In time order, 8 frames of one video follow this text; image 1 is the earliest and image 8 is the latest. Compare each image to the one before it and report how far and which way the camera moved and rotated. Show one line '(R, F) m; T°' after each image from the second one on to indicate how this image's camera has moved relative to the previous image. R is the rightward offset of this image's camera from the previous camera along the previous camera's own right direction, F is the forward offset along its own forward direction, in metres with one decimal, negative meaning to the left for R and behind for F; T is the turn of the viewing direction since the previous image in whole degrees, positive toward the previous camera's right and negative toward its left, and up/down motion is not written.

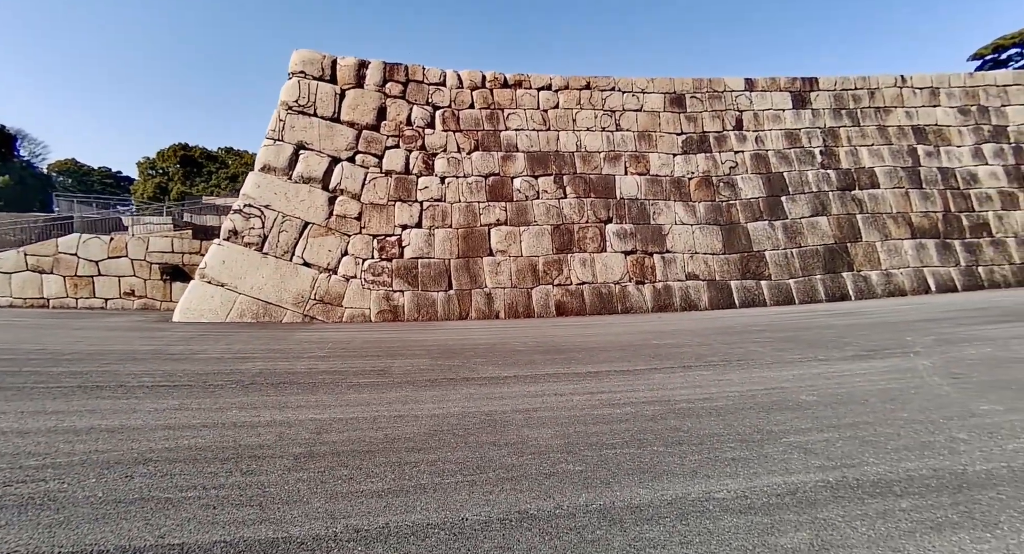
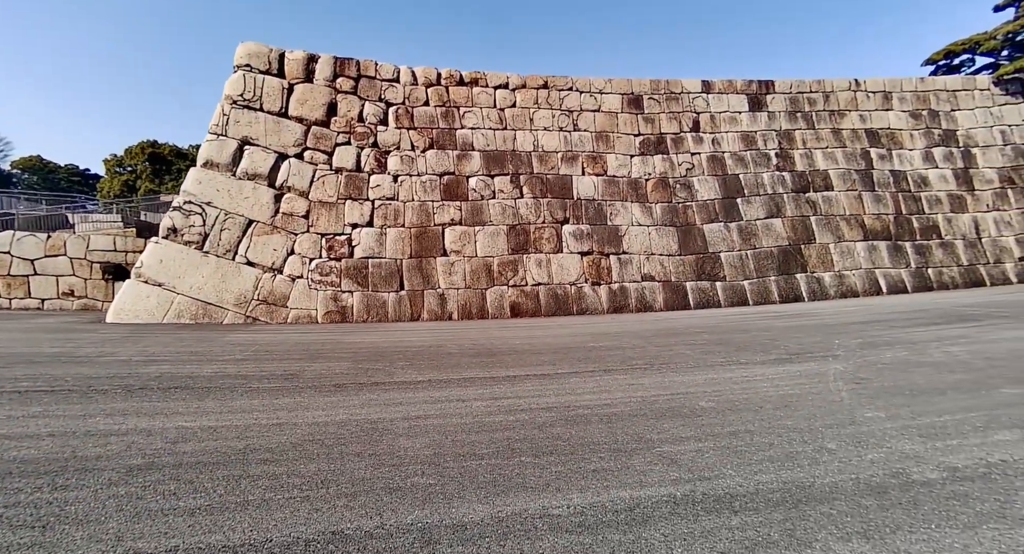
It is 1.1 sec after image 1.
(+0.4, 0.0) m; +2°
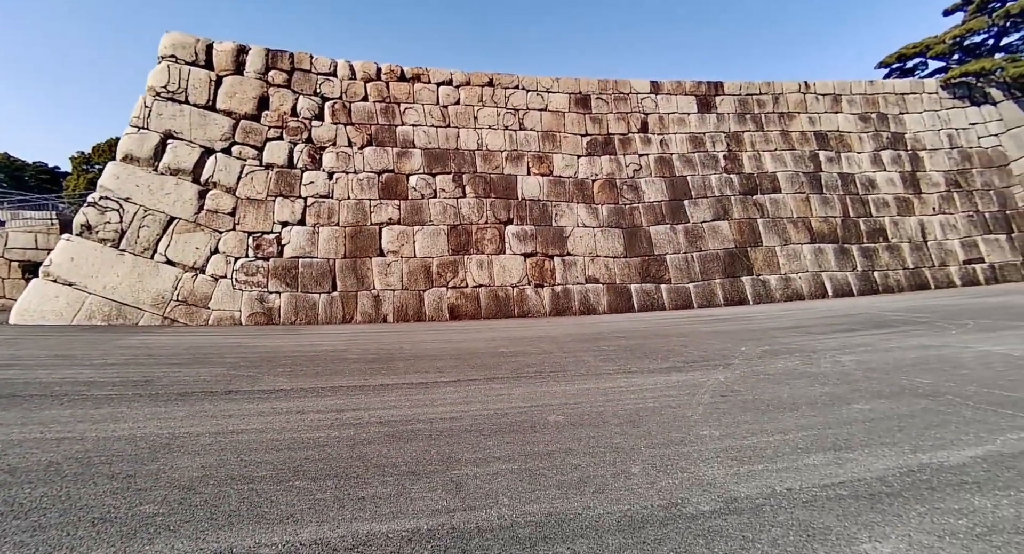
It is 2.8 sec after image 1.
(+0.7, +0.1) m; +1°
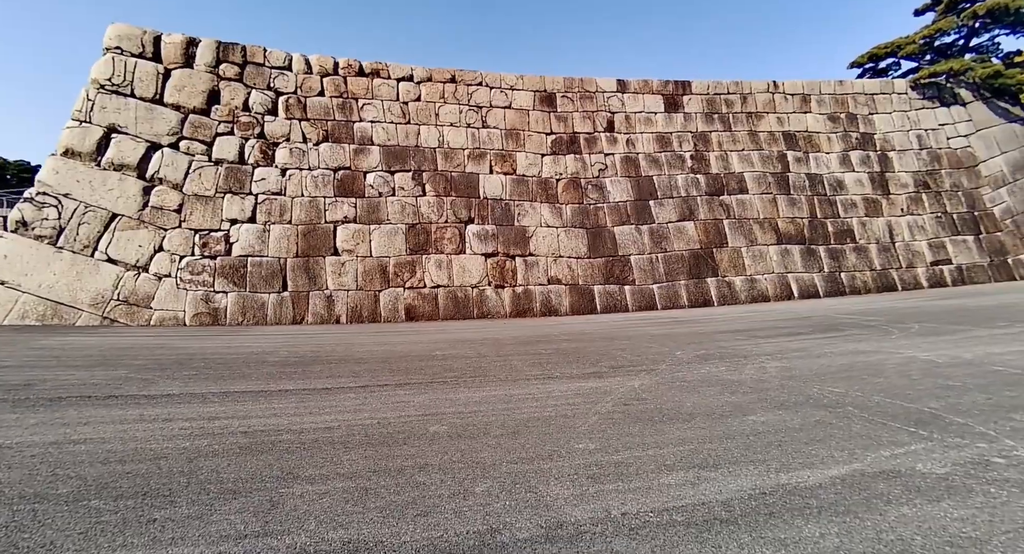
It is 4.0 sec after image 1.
(+0.5, +0.1) m; 0°
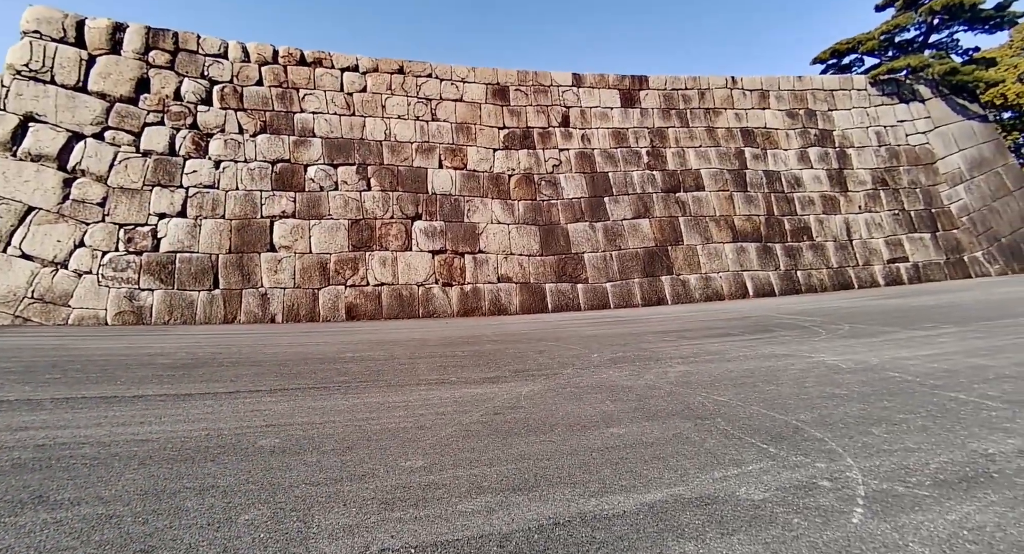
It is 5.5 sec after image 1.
(+0.6, +0.2) m; +1°
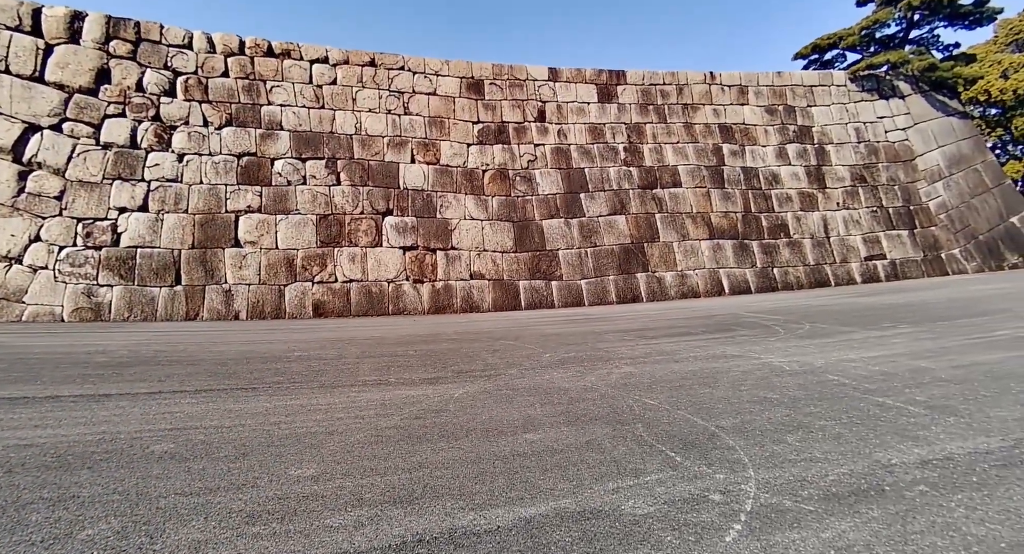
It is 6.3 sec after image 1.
(+0.3, +0.1) m; 0°
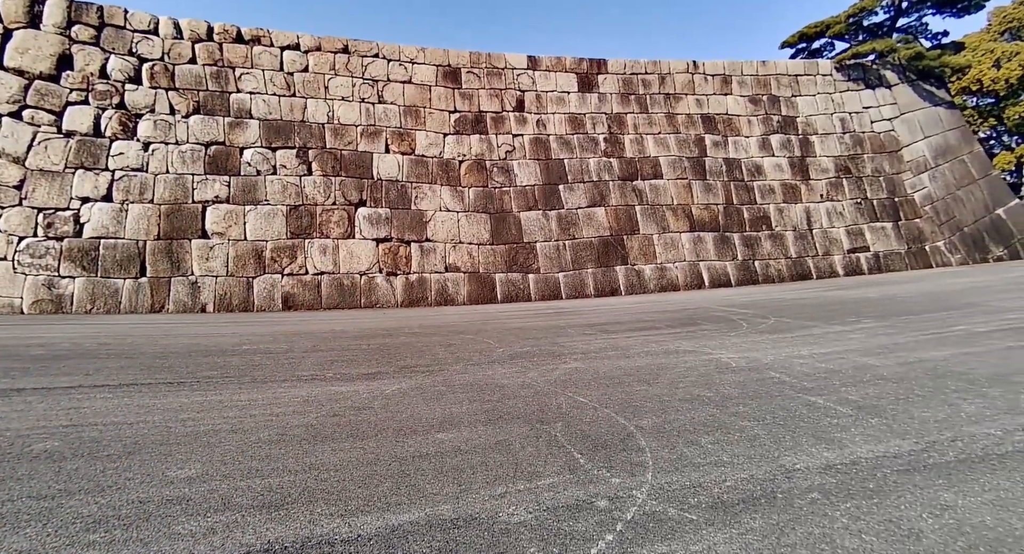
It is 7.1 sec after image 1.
(+0.3, +0.1) m; 0°
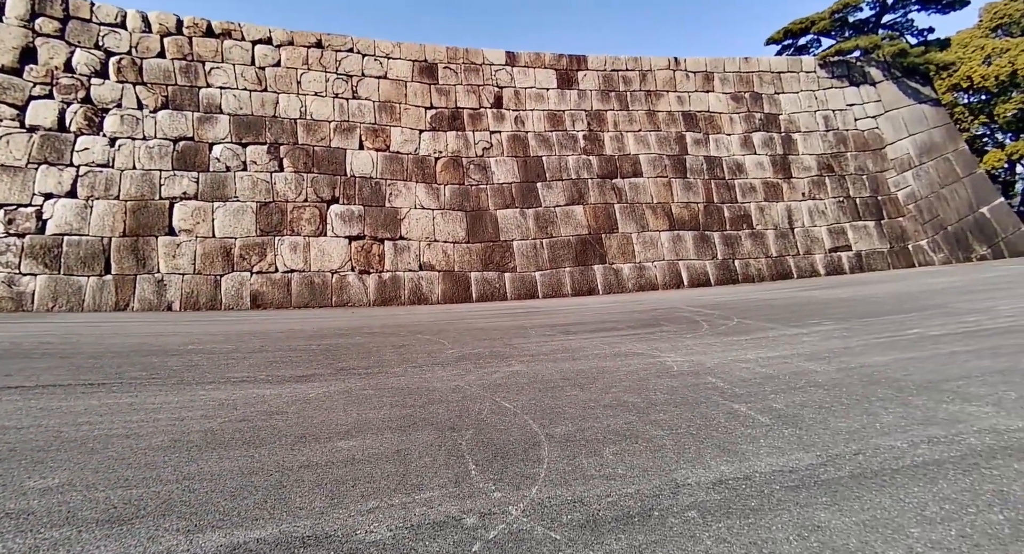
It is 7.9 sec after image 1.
(+0.3, +0.1) m; 0°
